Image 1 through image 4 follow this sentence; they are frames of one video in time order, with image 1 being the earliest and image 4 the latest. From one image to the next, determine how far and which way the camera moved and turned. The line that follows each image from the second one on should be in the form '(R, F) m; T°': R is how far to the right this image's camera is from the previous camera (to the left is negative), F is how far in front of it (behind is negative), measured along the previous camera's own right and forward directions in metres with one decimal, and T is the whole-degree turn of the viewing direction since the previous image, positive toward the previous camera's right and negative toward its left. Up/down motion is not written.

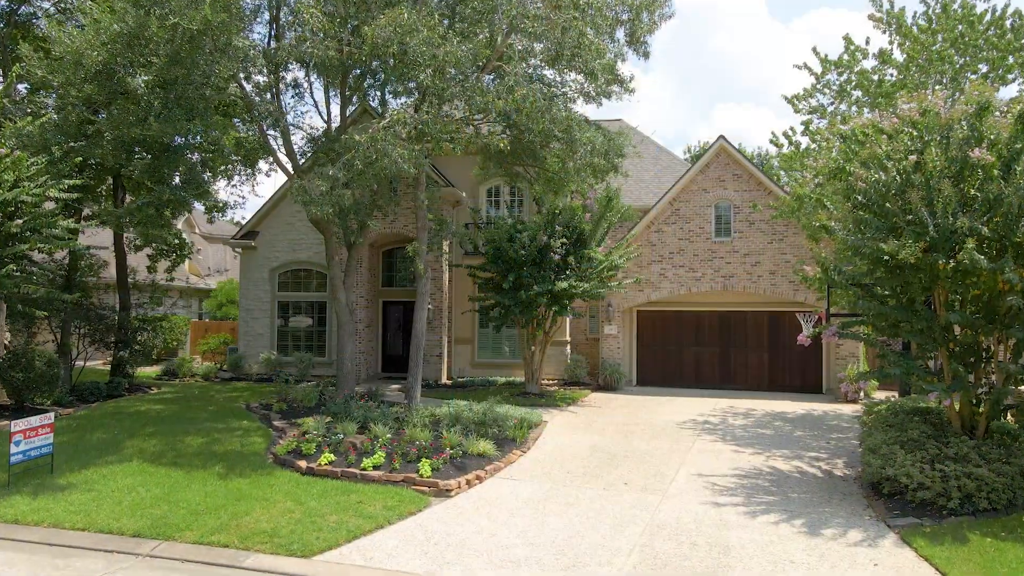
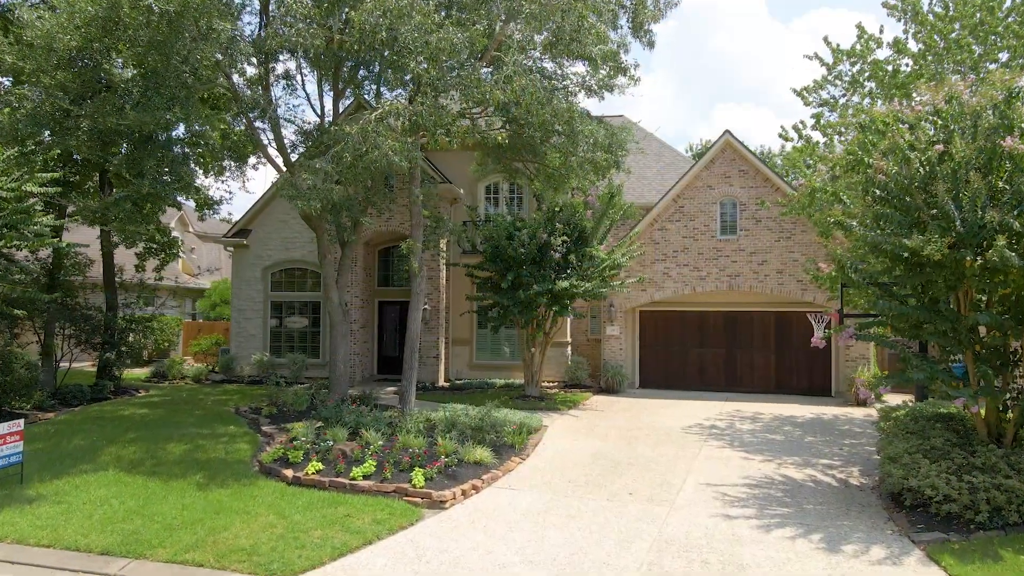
(0.0, +0.5) m; 0°
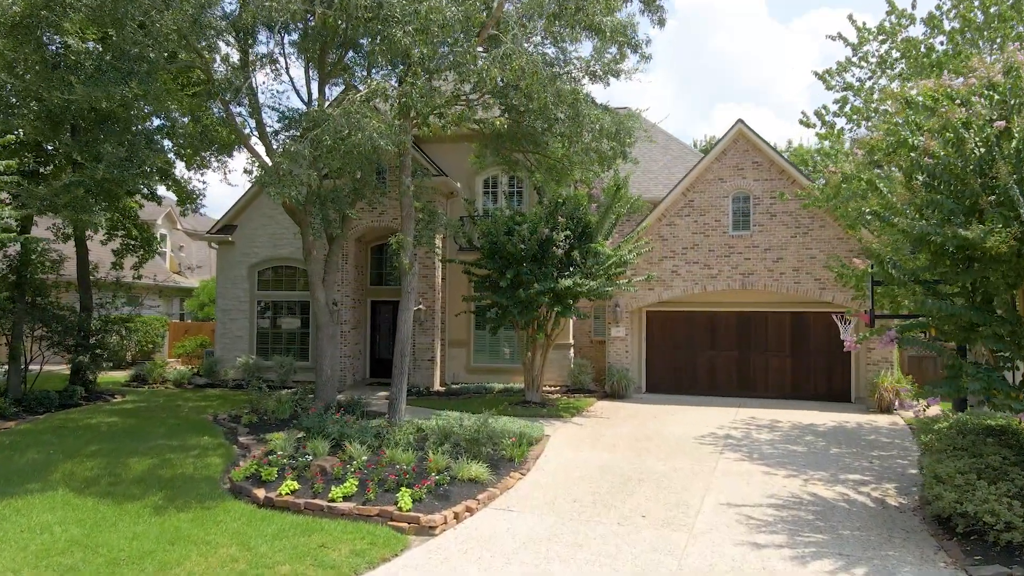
(0.0, +1.0) m; 0°
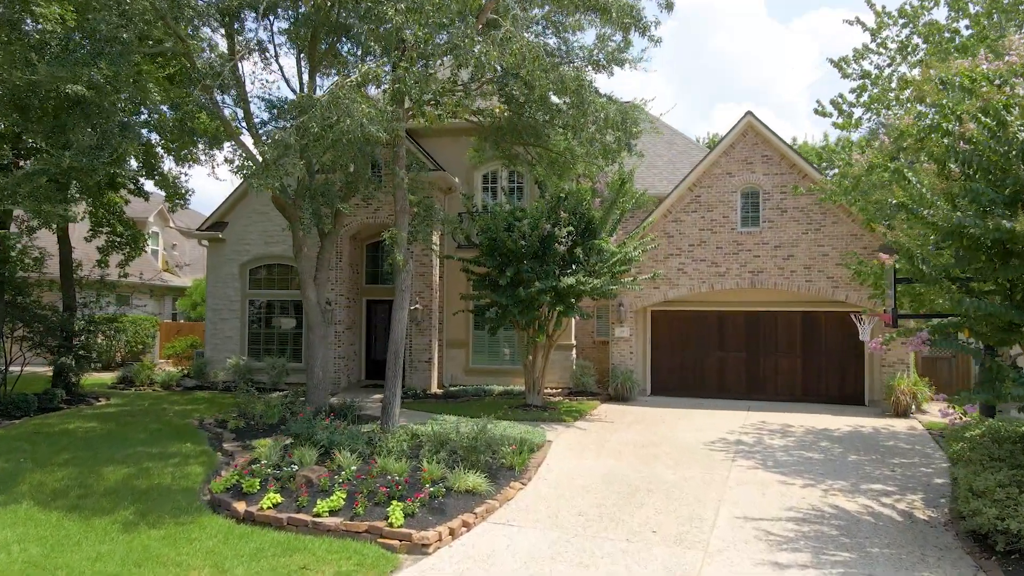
(0.0, +0.6) m; 0°
